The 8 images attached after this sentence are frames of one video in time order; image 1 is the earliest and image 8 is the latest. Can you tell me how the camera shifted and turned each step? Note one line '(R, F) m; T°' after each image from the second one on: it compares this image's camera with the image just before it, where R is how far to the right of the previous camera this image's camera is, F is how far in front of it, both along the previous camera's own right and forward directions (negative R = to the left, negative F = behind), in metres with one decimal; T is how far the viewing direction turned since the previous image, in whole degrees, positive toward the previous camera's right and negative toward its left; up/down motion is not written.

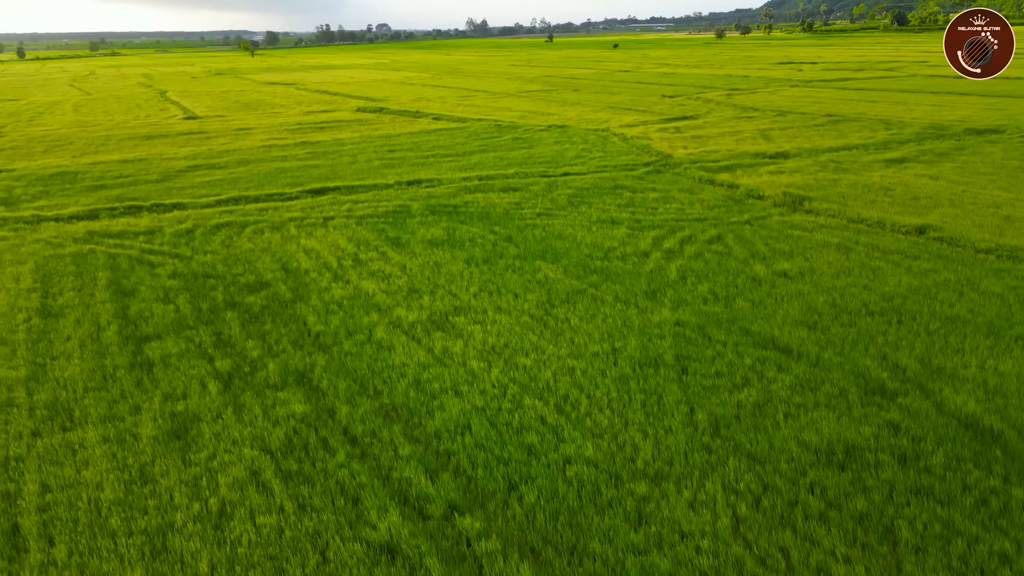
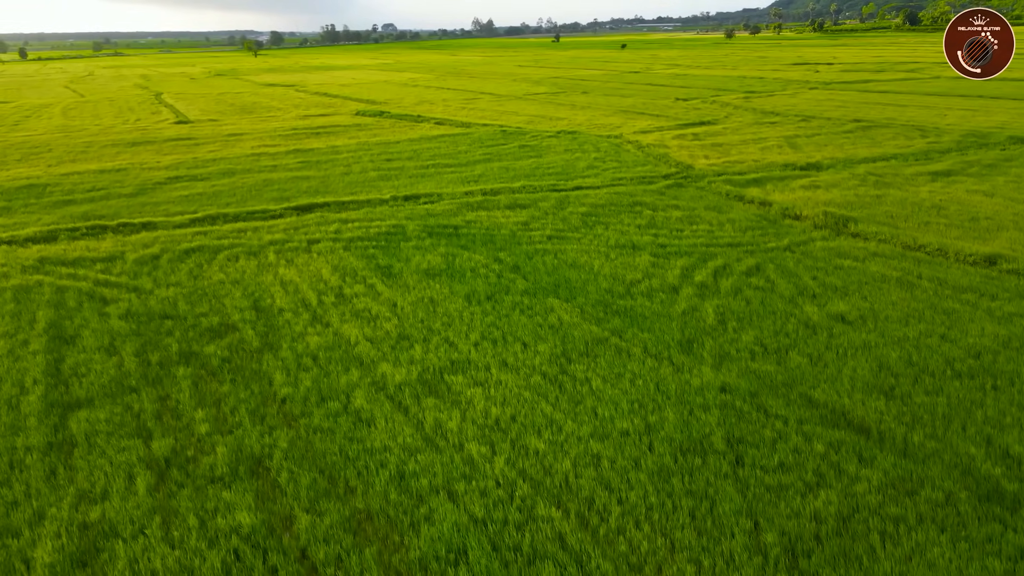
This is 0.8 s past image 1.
(0.0, +1.2) m; -1°
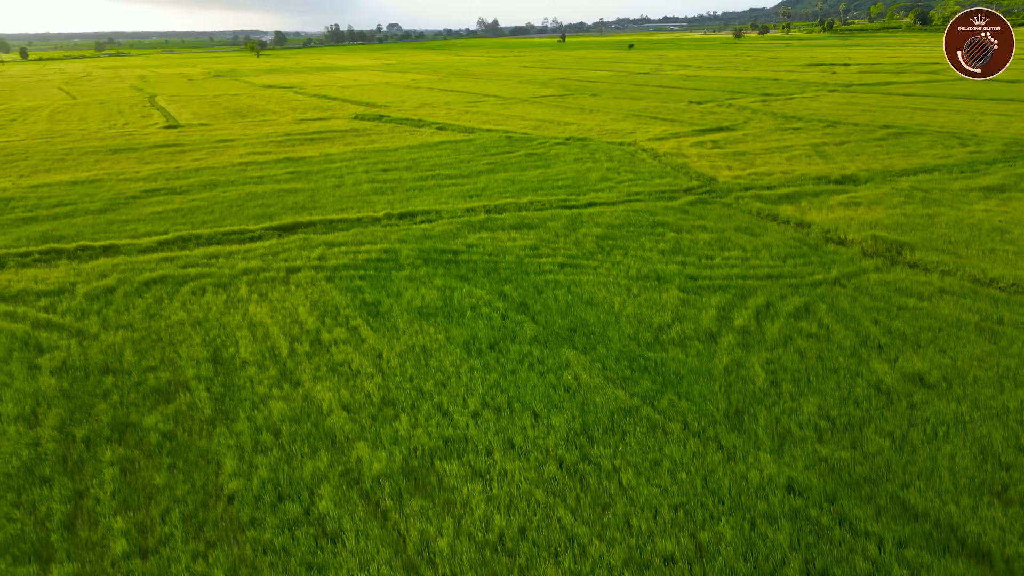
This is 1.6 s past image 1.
(0.0, +1.2) m; 0°
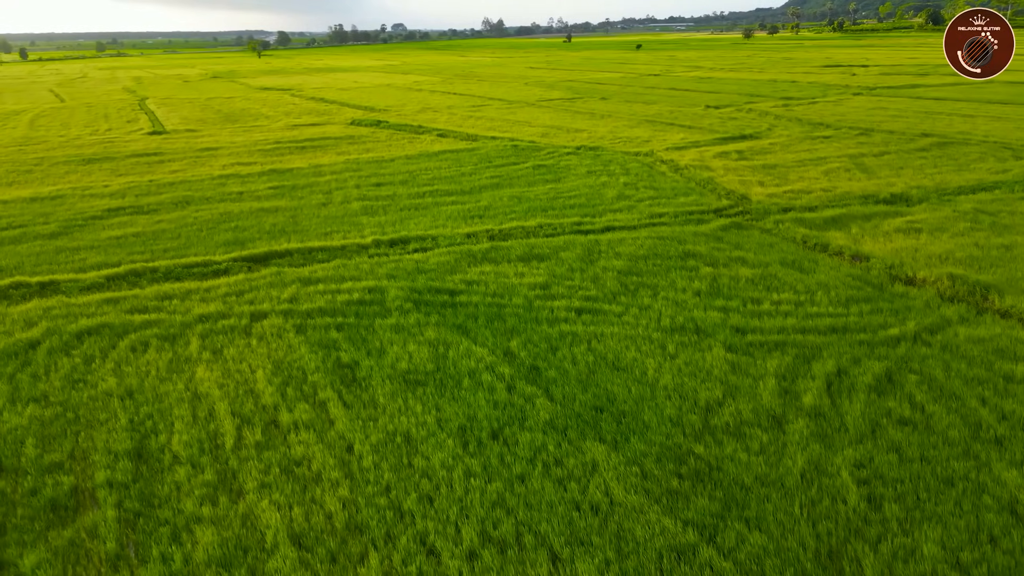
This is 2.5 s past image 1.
(0.0, +1.4) m; 0°
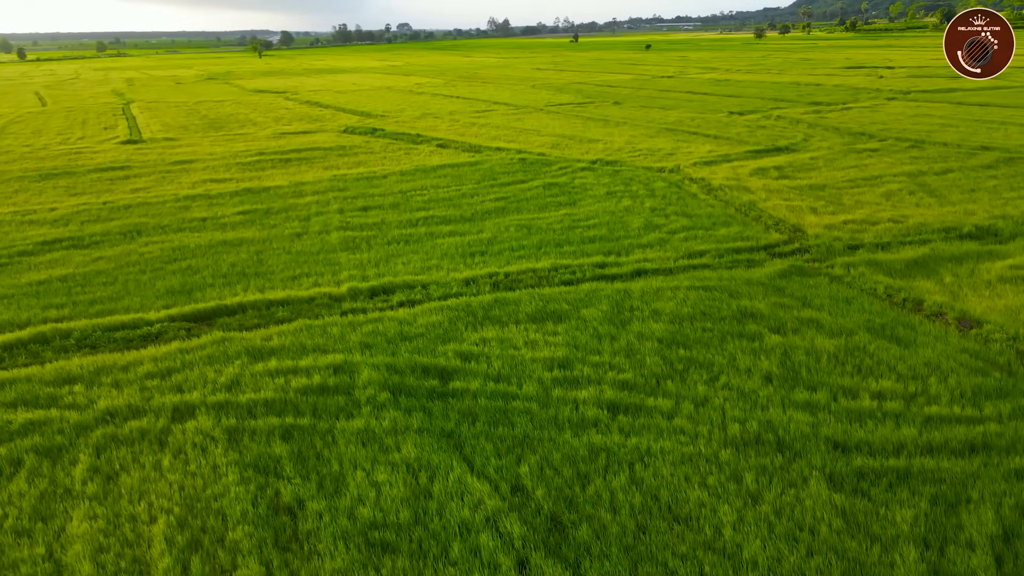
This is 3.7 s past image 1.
(-0.1, +1.8) m; 0°
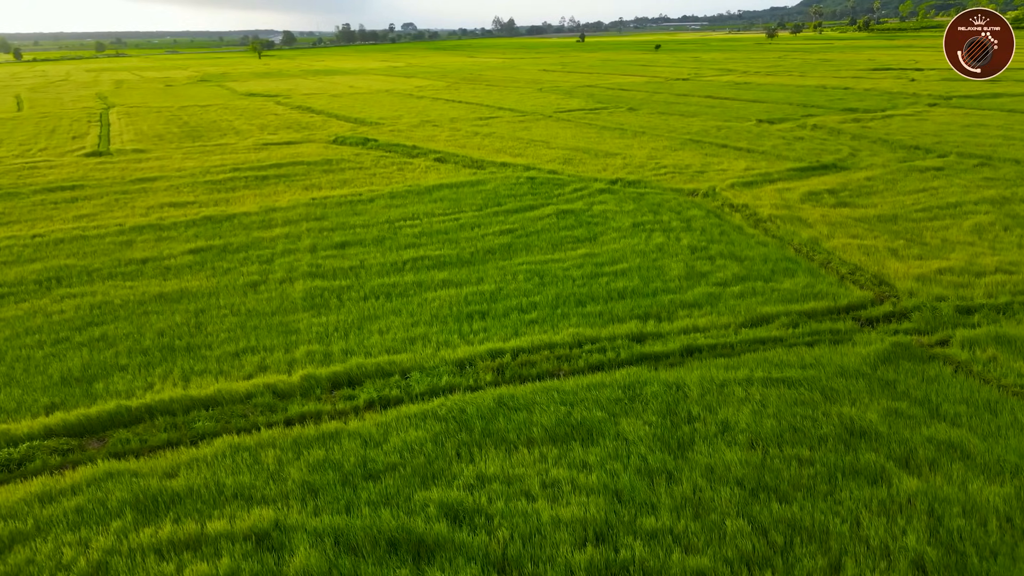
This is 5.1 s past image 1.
(-0.1, +2.0) m; 0°
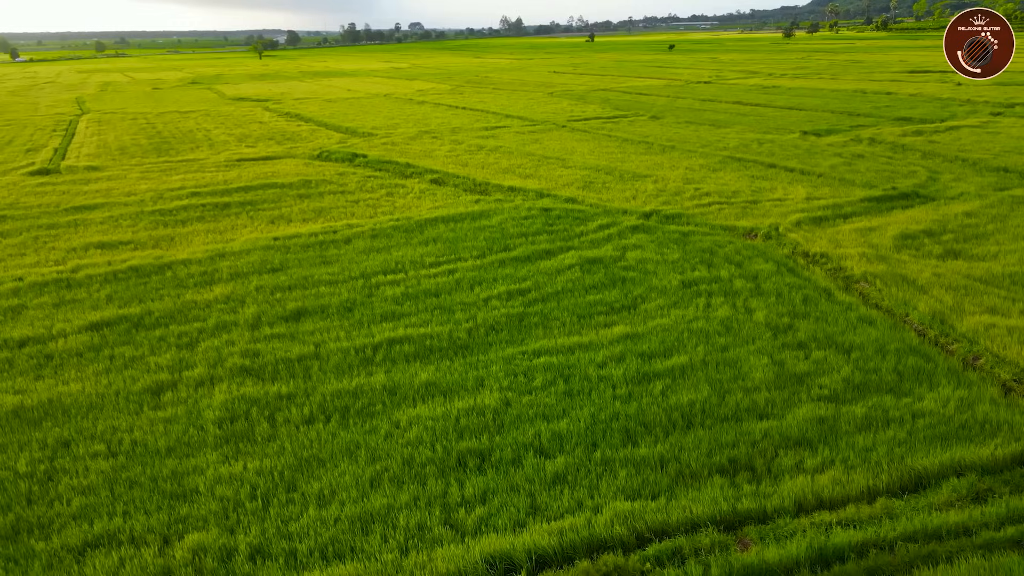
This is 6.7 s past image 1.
(-0.1, +2.5) m; -1°
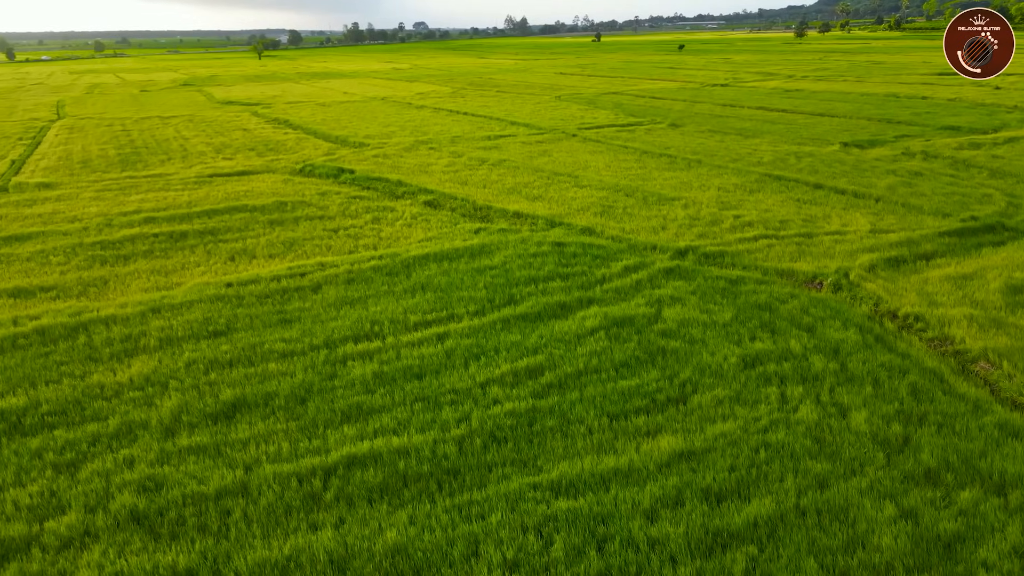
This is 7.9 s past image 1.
(0.0, +1.9) m; 0°
